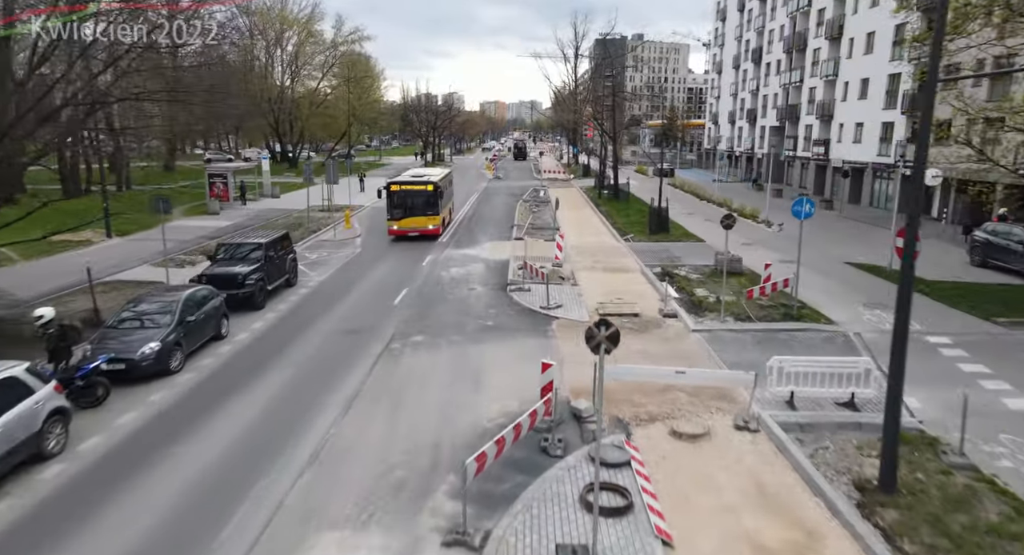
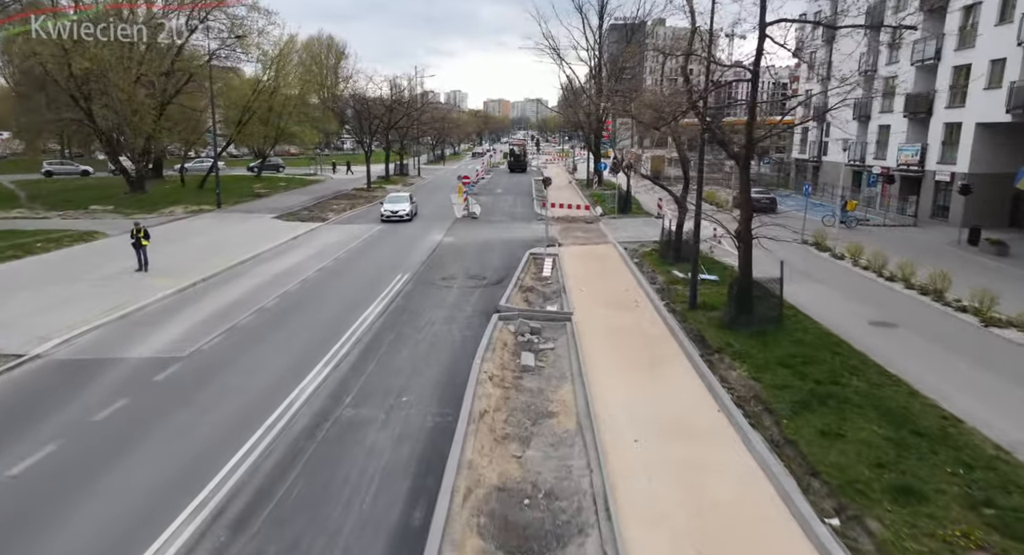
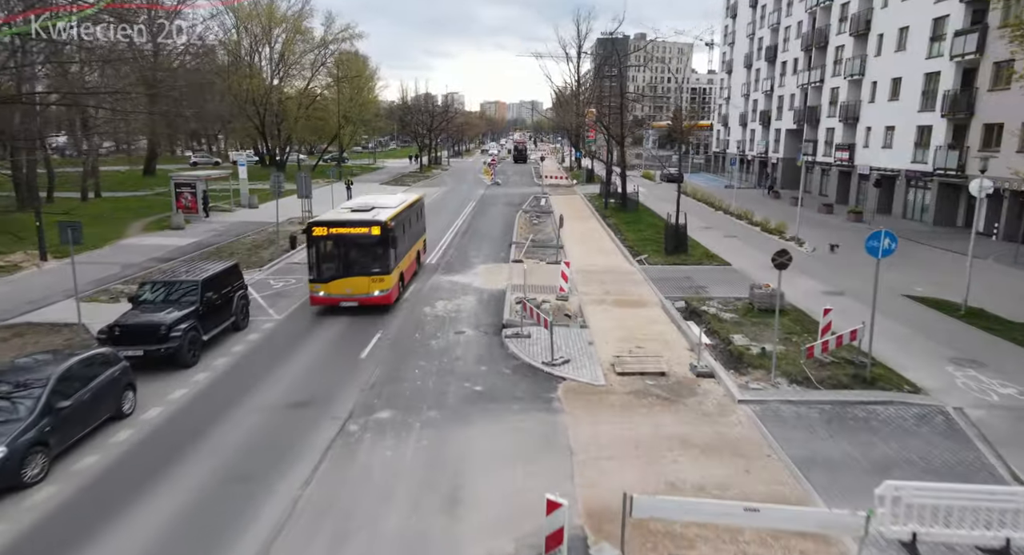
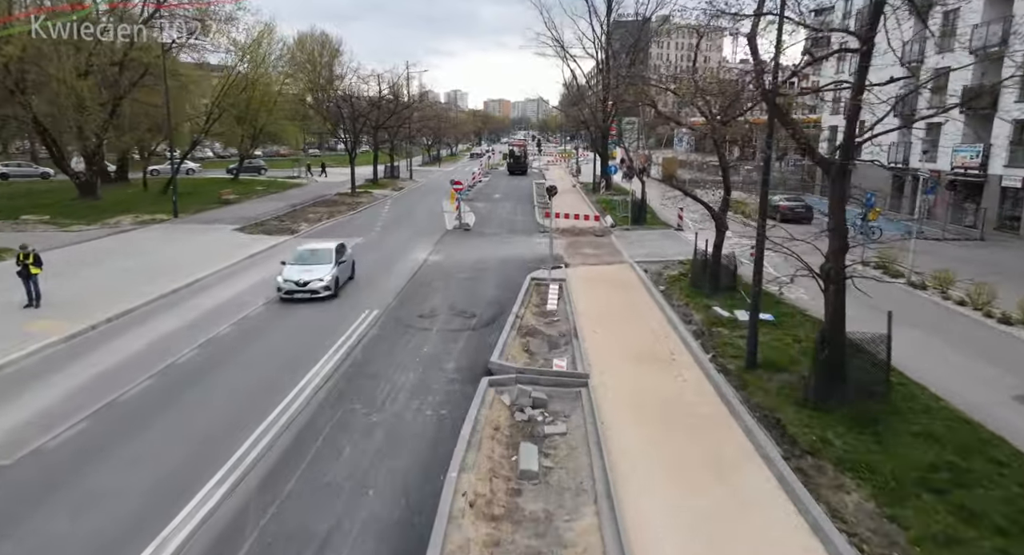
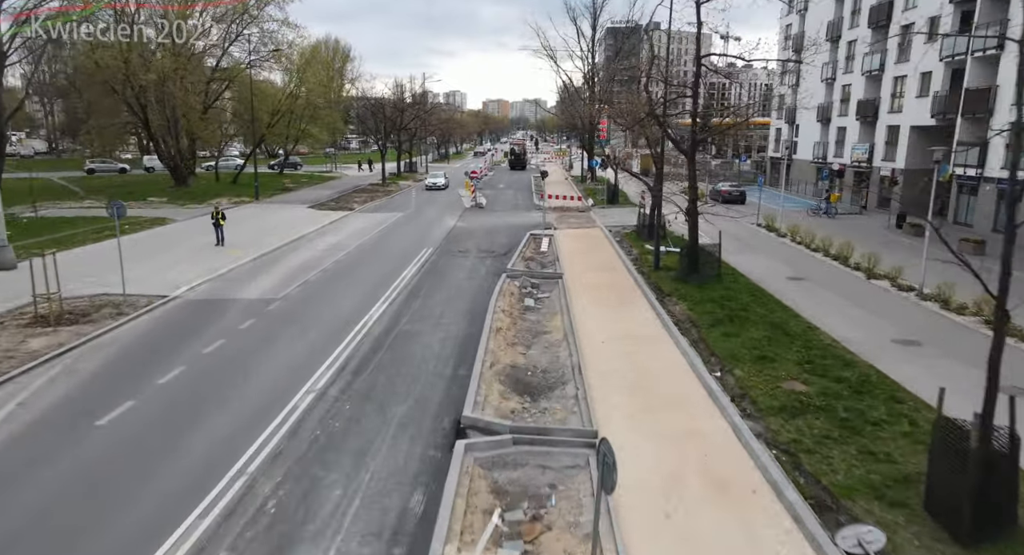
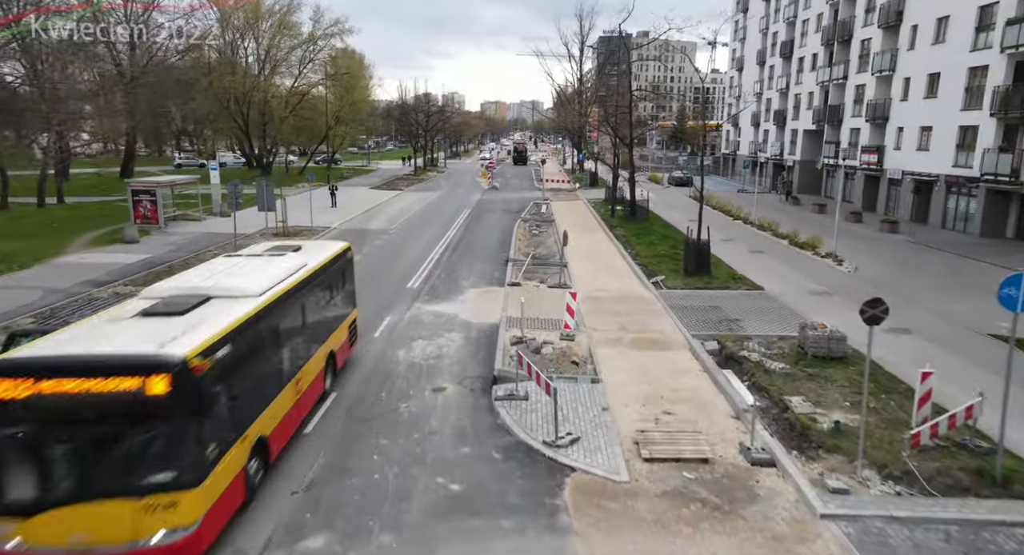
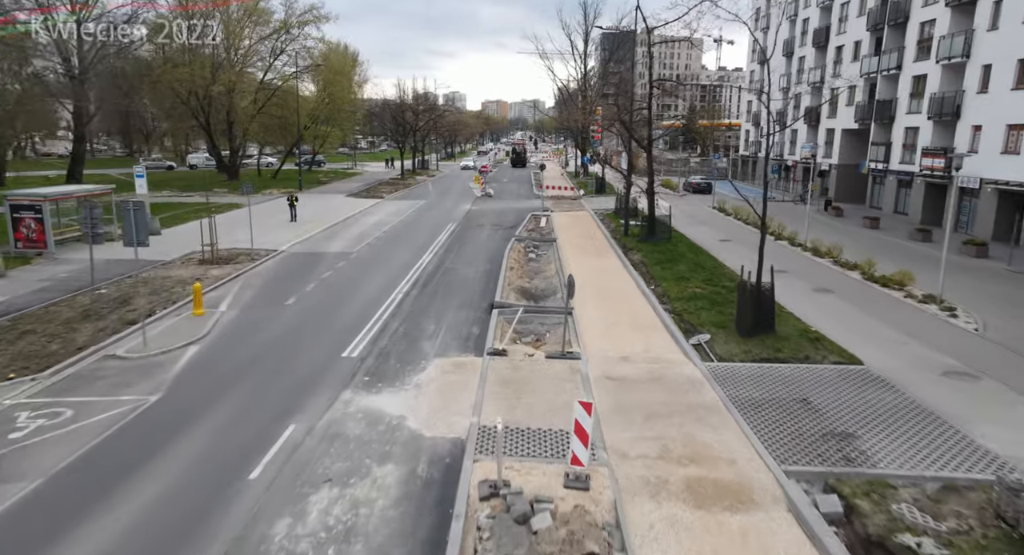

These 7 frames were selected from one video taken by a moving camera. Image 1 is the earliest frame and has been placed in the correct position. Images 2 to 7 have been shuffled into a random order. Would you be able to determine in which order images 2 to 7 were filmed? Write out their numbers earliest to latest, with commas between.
3, 6, 7, 5, 2, 4
